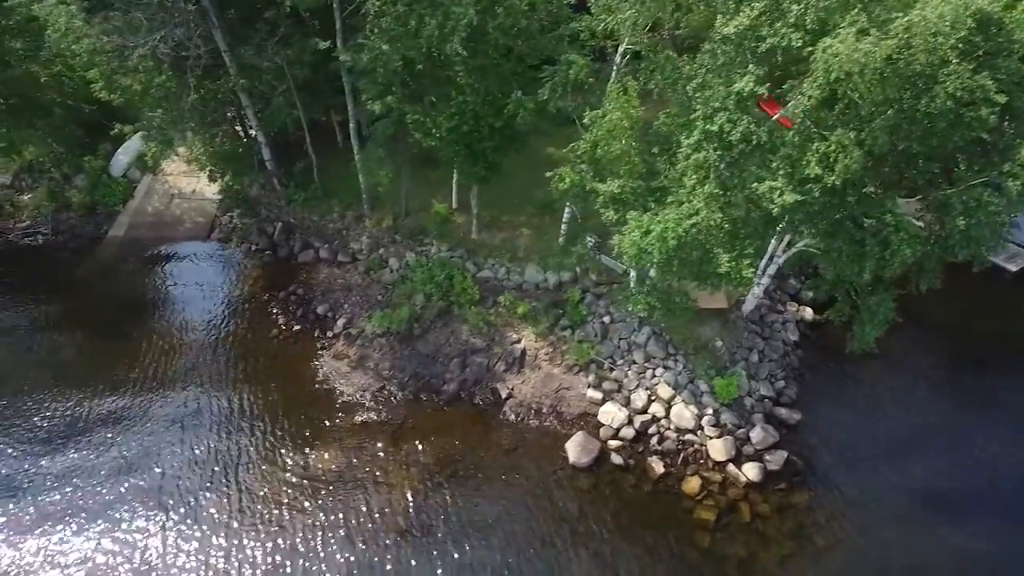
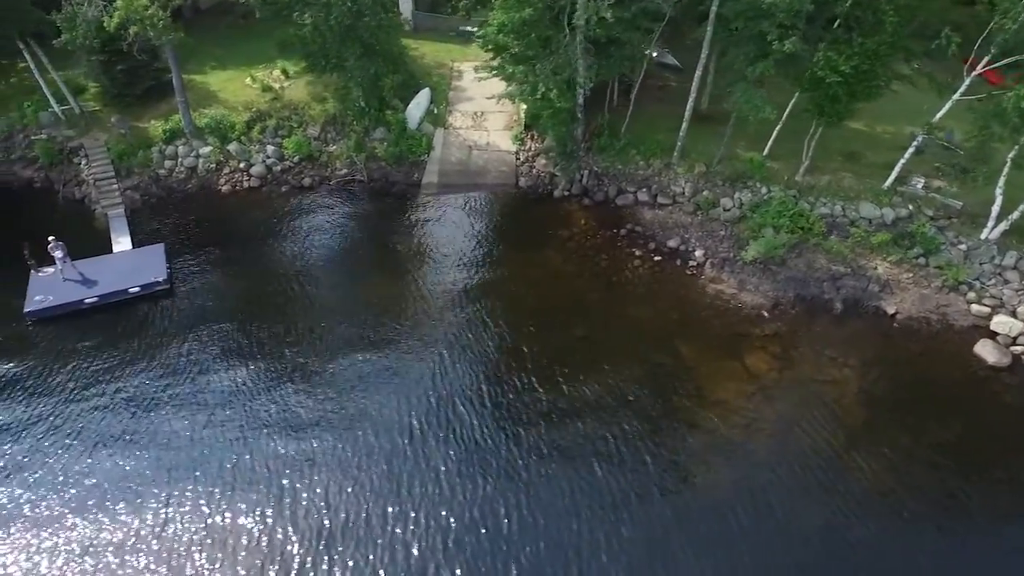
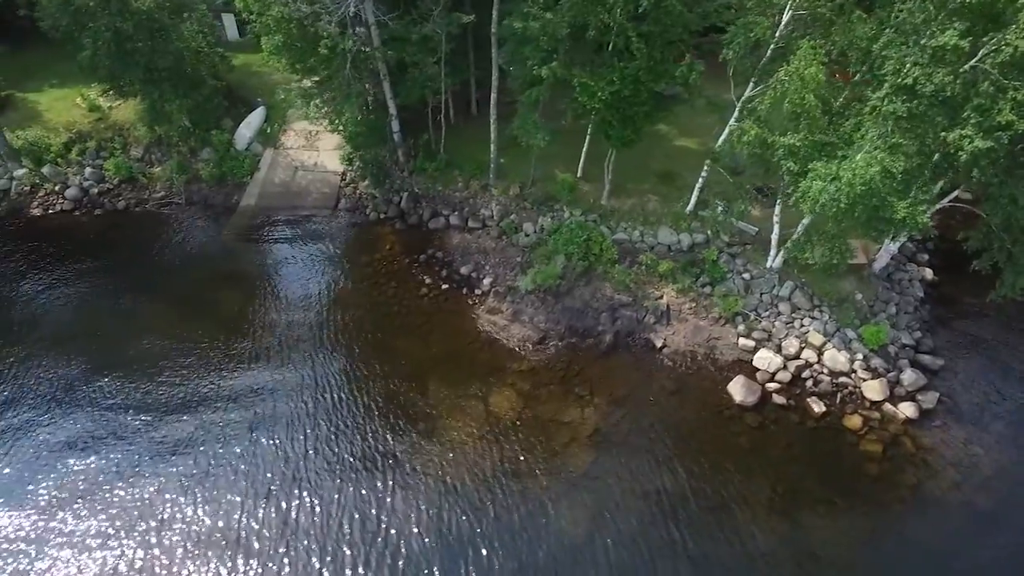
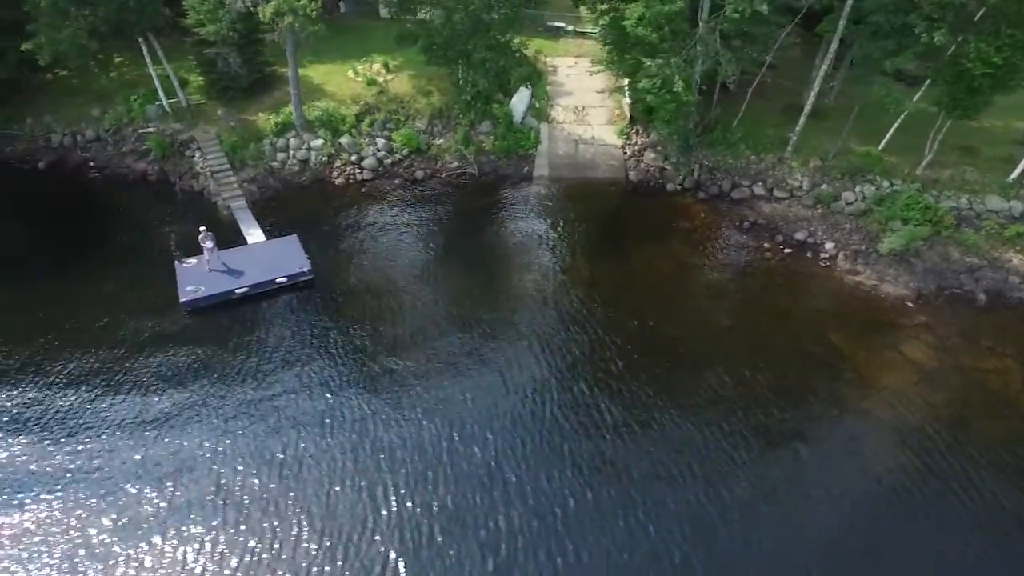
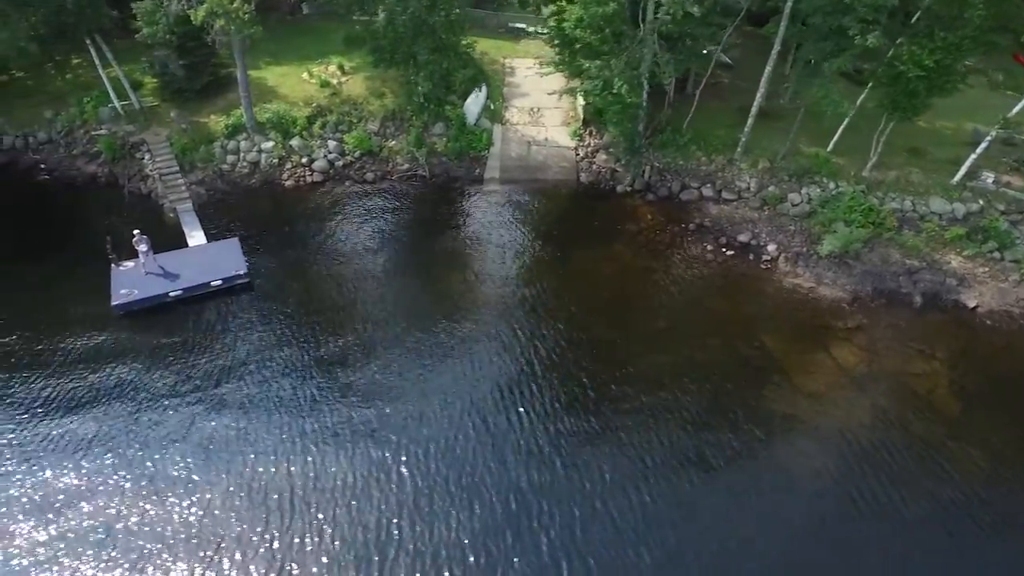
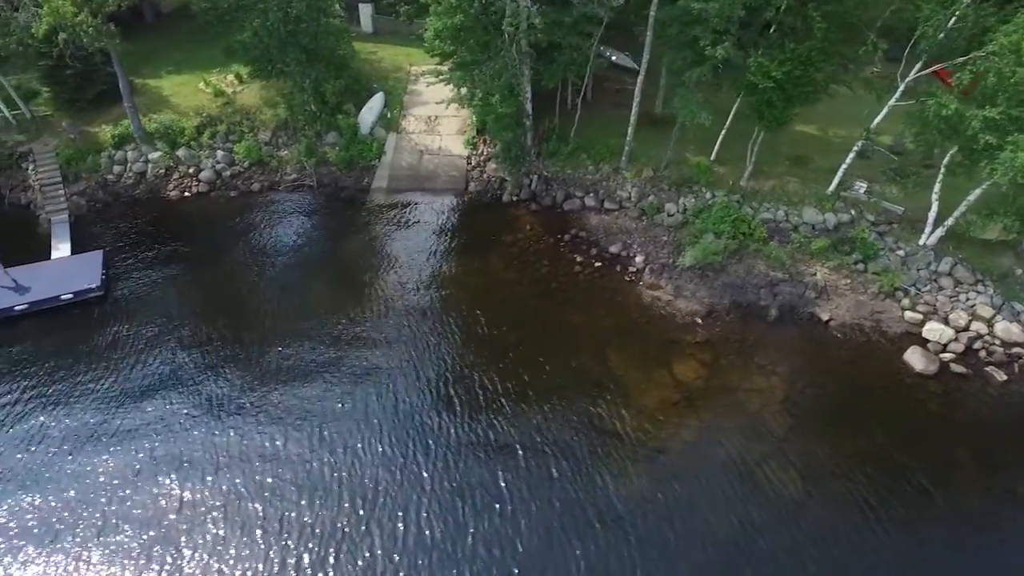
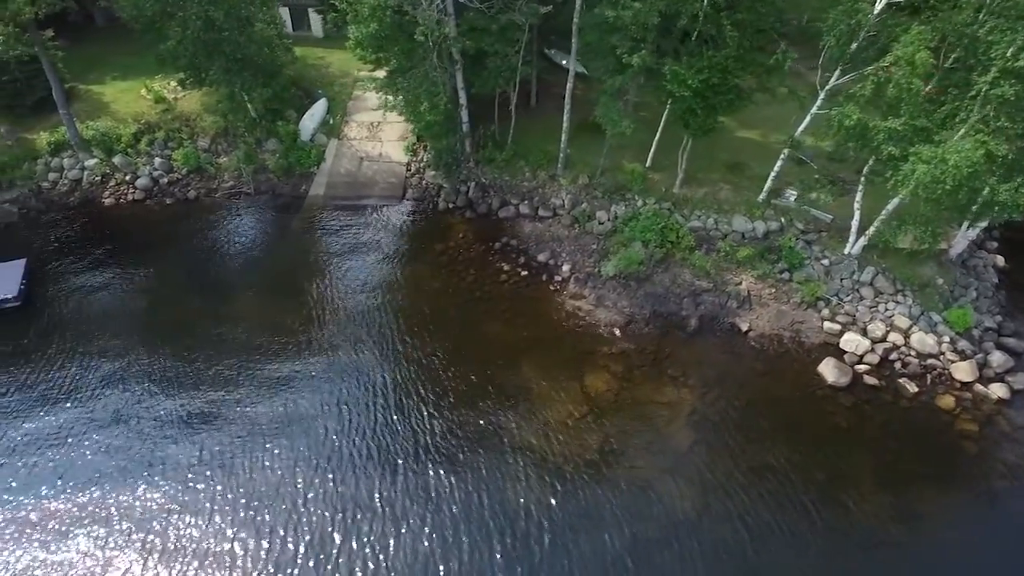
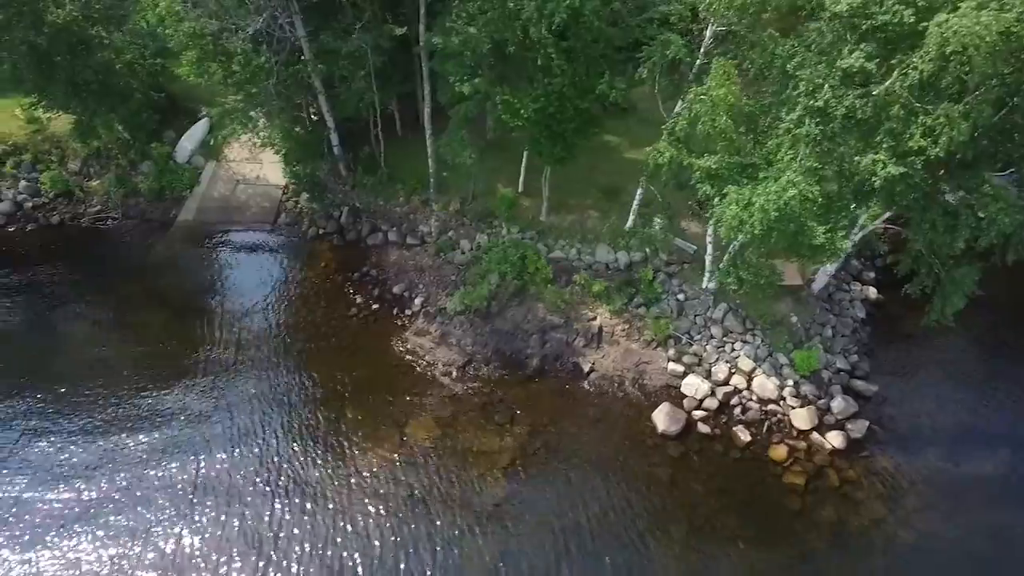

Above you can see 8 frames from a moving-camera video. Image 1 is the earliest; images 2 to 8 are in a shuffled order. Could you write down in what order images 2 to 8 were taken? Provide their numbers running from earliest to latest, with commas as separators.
8, 3, 7, 6, 2, 5, 4
